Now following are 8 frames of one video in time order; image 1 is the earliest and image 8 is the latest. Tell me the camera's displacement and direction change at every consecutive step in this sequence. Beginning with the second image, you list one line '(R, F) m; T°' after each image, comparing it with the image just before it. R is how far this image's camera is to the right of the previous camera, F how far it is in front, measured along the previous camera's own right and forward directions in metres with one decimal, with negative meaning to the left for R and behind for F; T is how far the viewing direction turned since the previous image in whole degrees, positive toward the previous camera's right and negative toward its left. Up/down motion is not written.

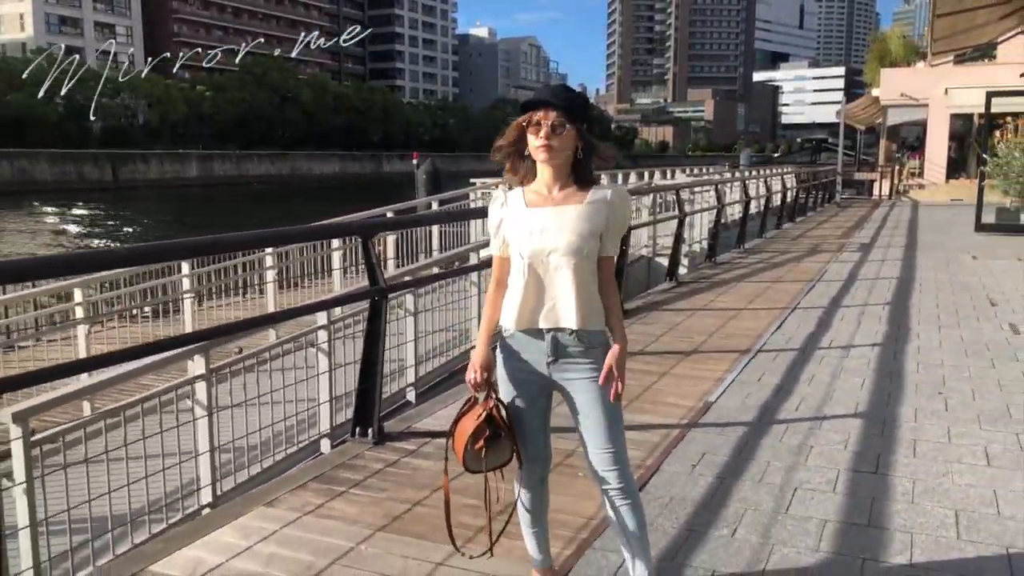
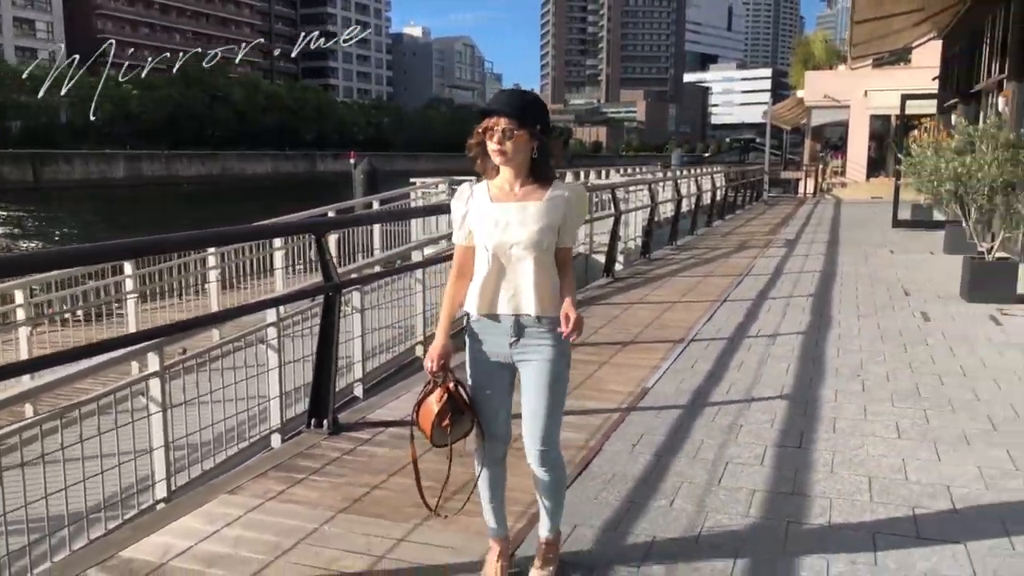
(-0.1, -0.2) m; +4°
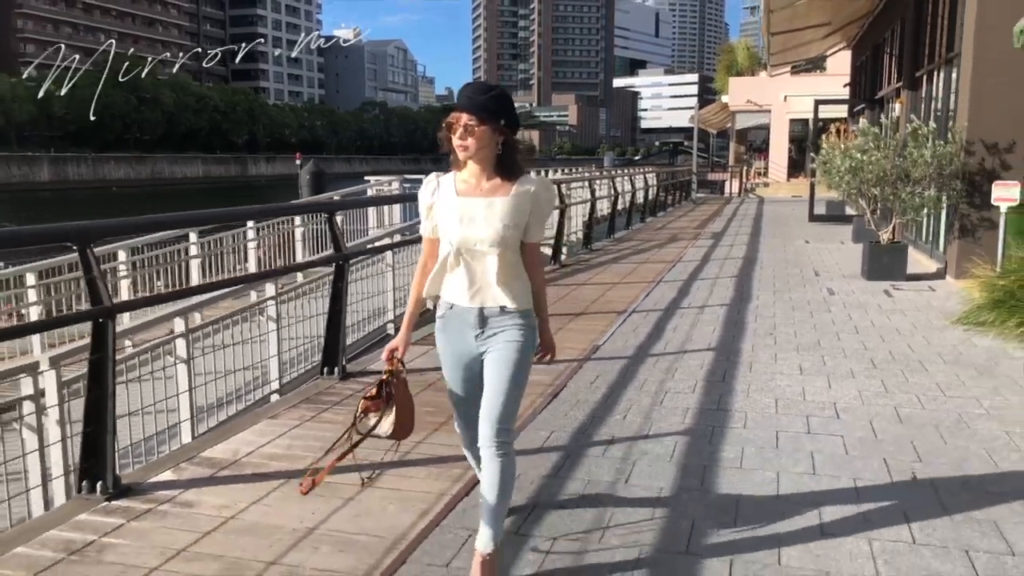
(-0.3, -0.9) m; +4°
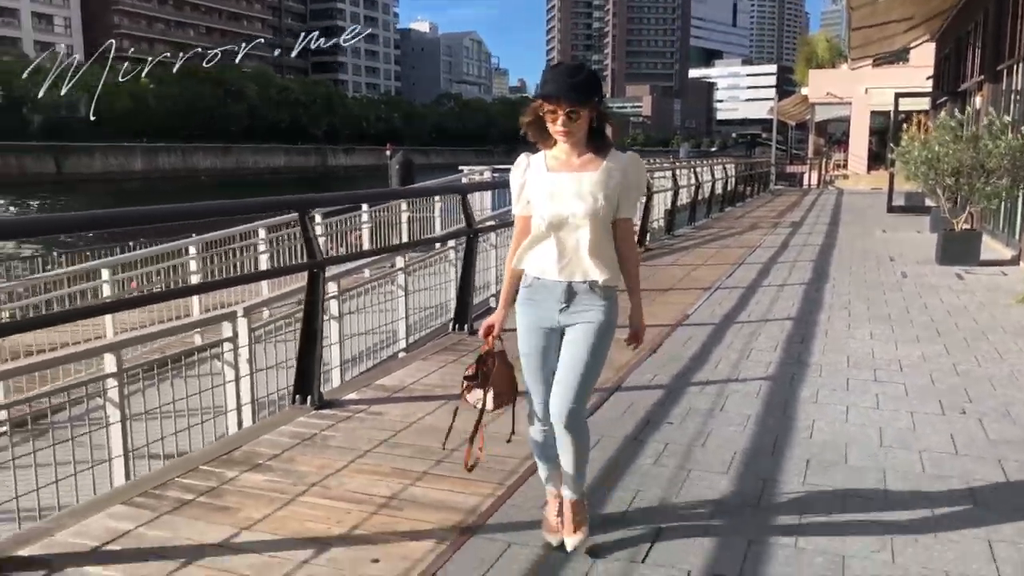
(-0.2, -0.9) m; -5°
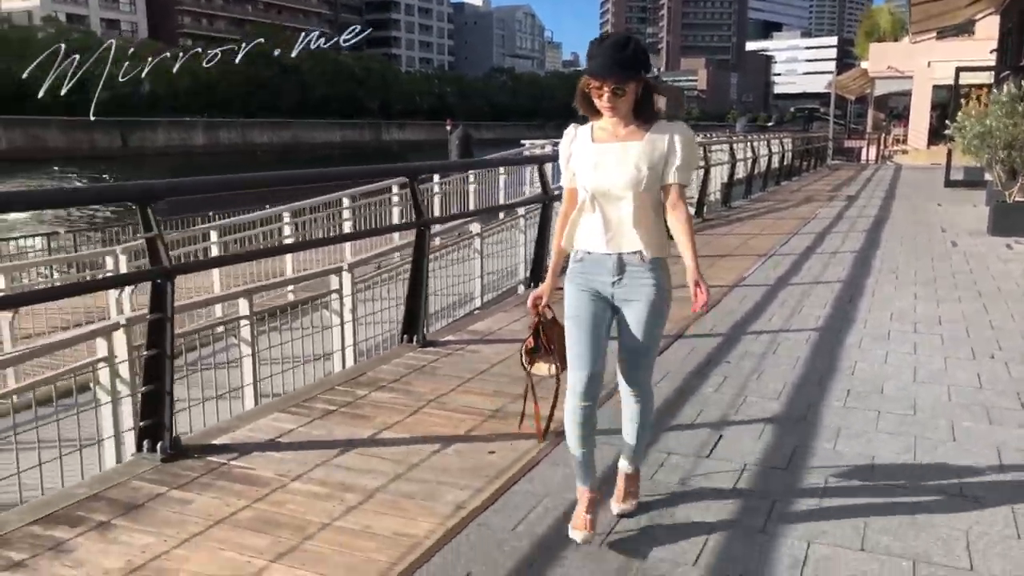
(-0.2, -0.7) m; -3°
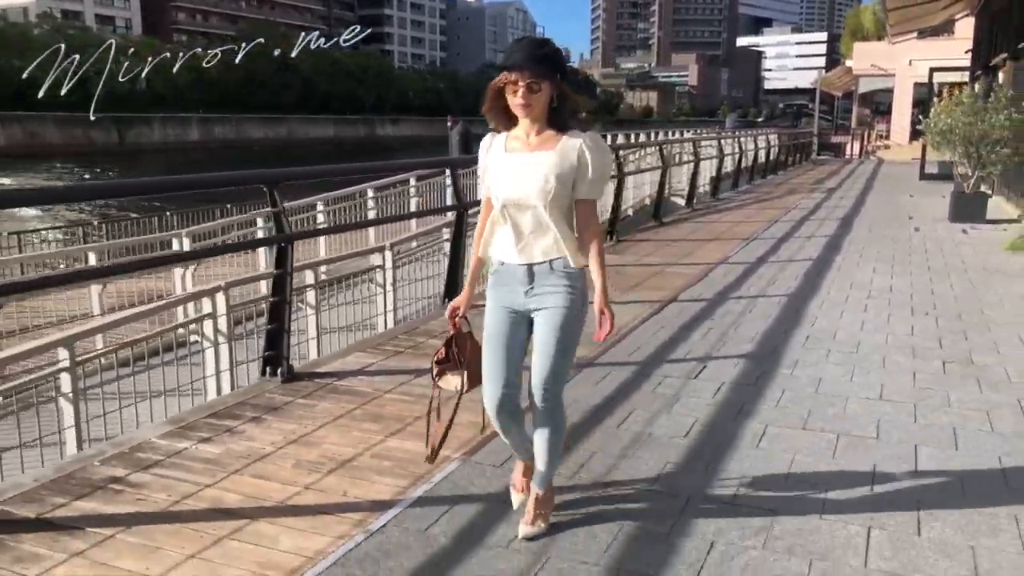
(-0.2, -1.1) m; +1°
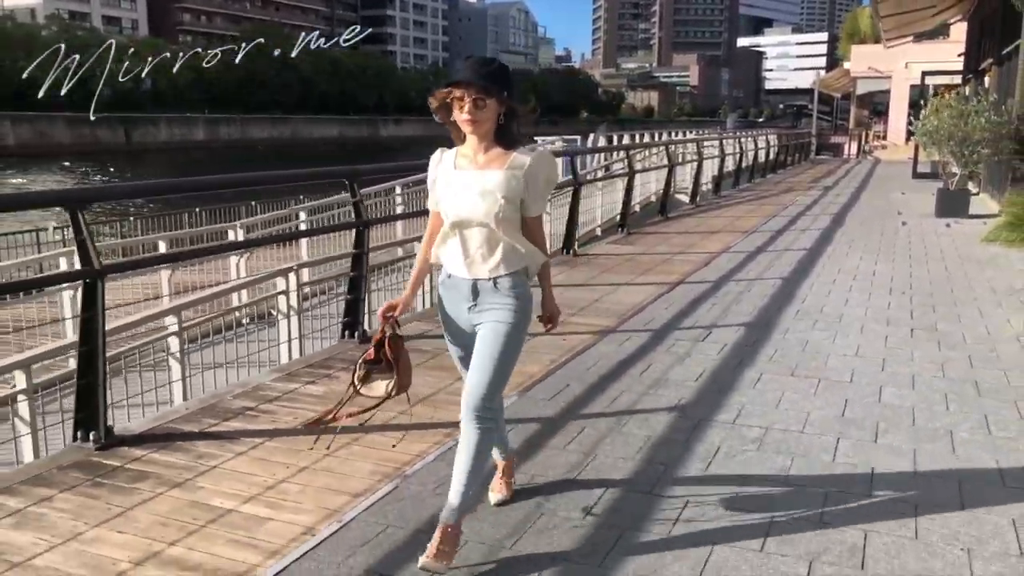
(-0.2, -0.9) m; 0°
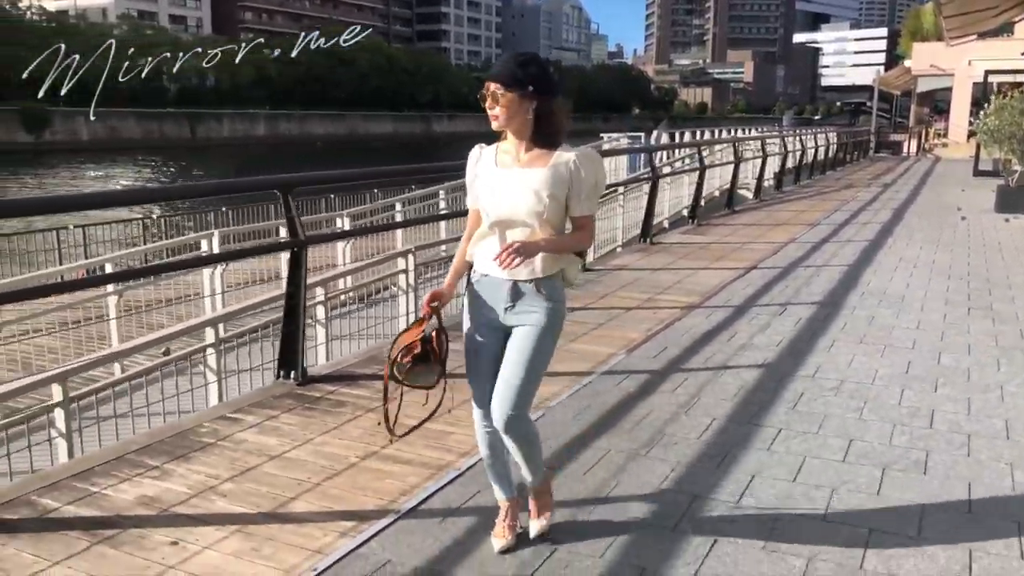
(-0.4, -0.8) m; -3°
